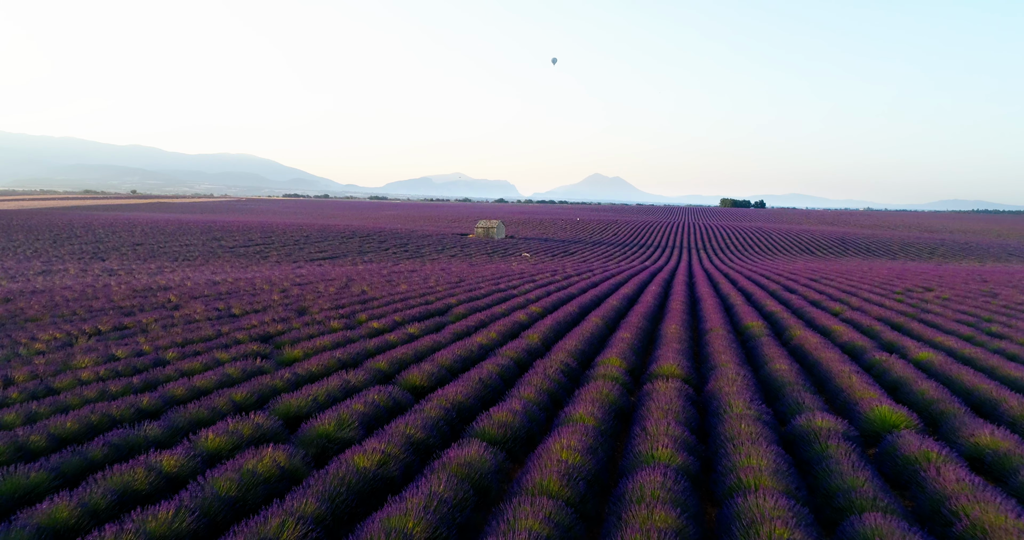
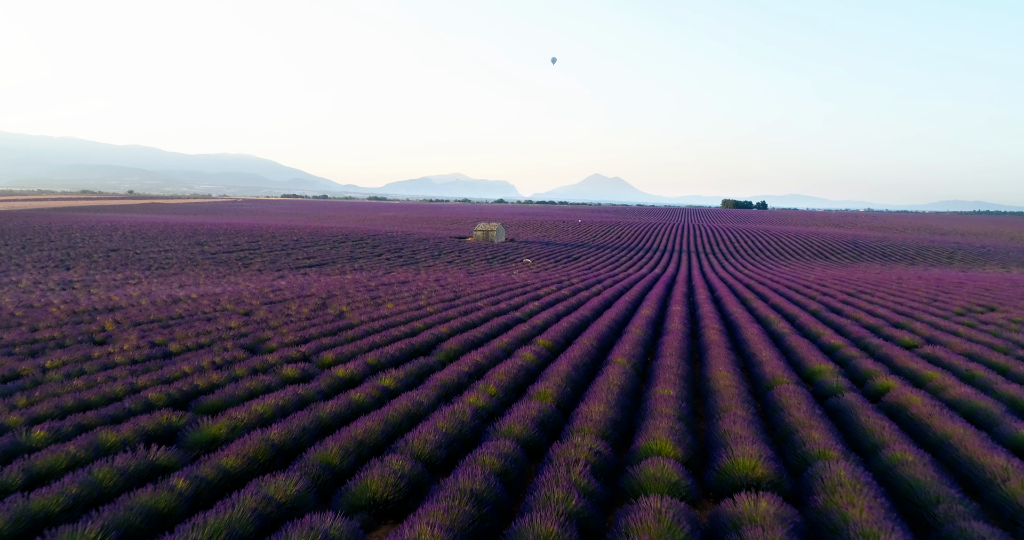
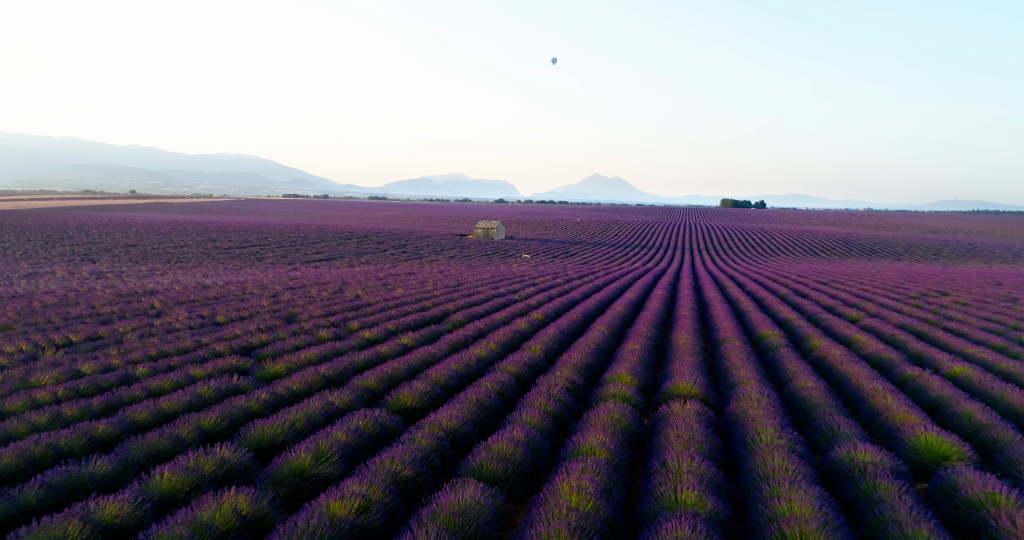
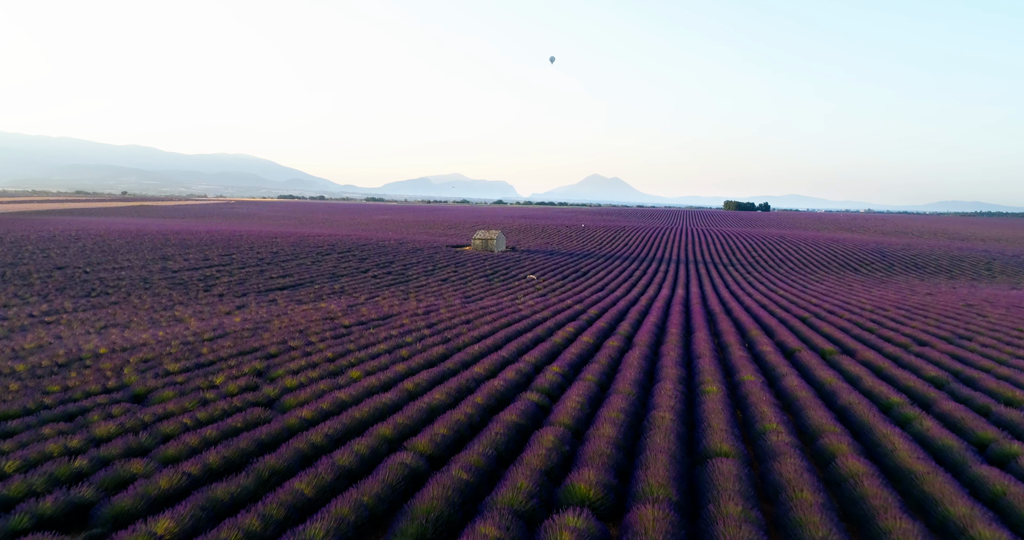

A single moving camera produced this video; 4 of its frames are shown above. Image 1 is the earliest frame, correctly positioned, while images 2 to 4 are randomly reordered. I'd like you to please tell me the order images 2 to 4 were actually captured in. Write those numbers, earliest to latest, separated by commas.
3, 2, 4
